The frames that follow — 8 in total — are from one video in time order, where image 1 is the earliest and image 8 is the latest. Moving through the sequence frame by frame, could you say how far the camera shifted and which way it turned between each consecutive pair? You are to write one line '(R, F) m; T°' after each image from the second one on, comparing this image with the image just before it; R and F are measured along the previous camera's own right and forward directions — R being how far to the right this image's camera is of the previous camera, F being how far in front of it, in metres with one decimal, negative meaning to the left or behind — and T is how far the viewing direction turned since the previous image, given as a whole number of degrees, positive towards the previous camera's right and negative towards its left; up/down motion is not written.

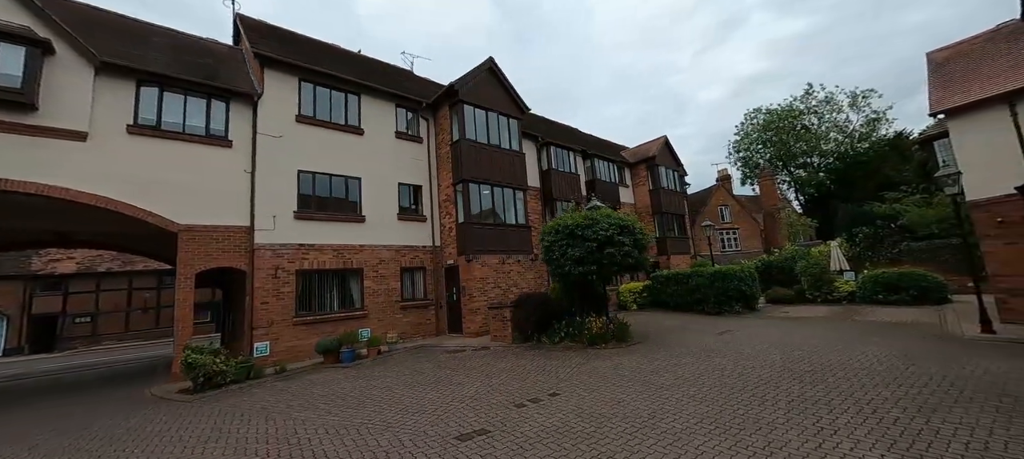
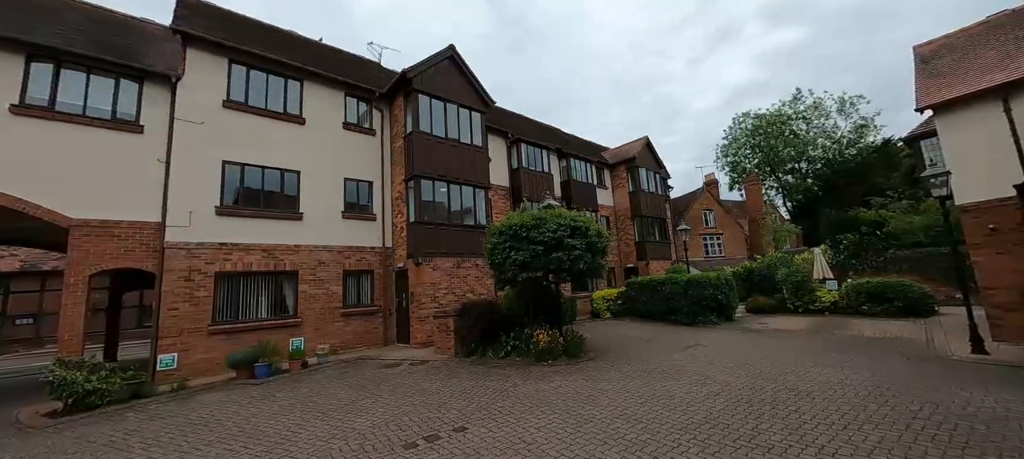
(+1.3, +1.2) m; +1°
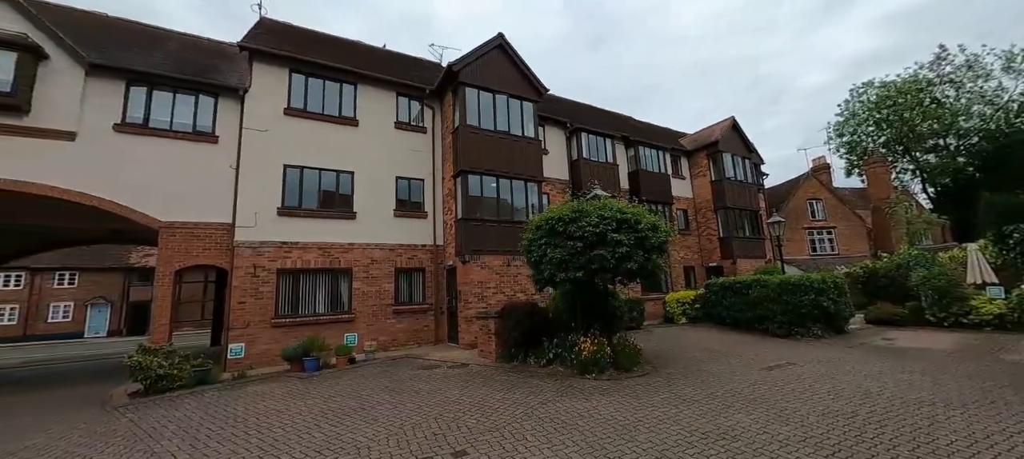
(+1.0, +1.0) m; -12°
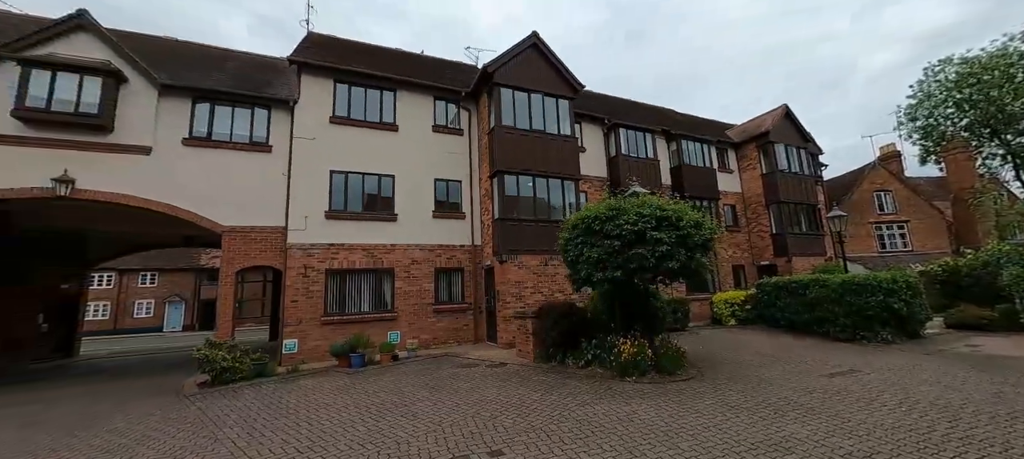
(+0.2, 0.0) m; -6°
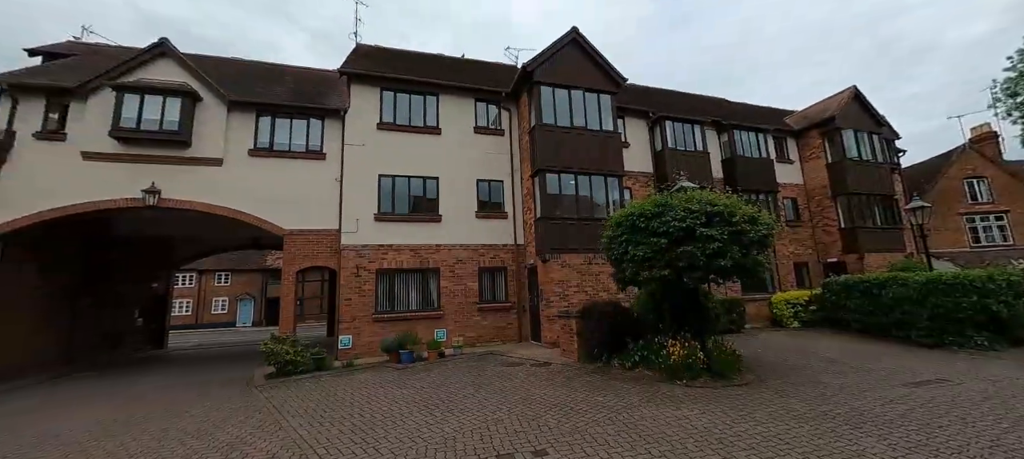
(+0.2, 0.0) m; -7°
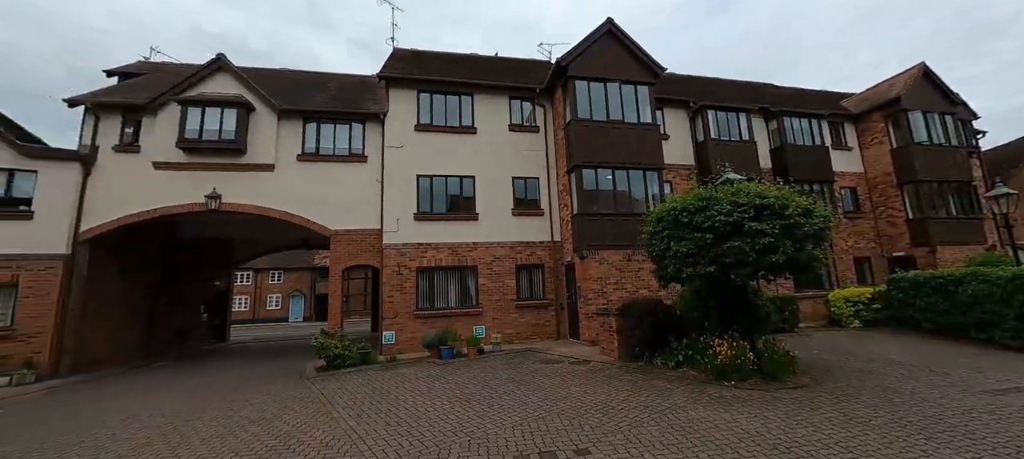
(+0.1, 0.0) m; -6°
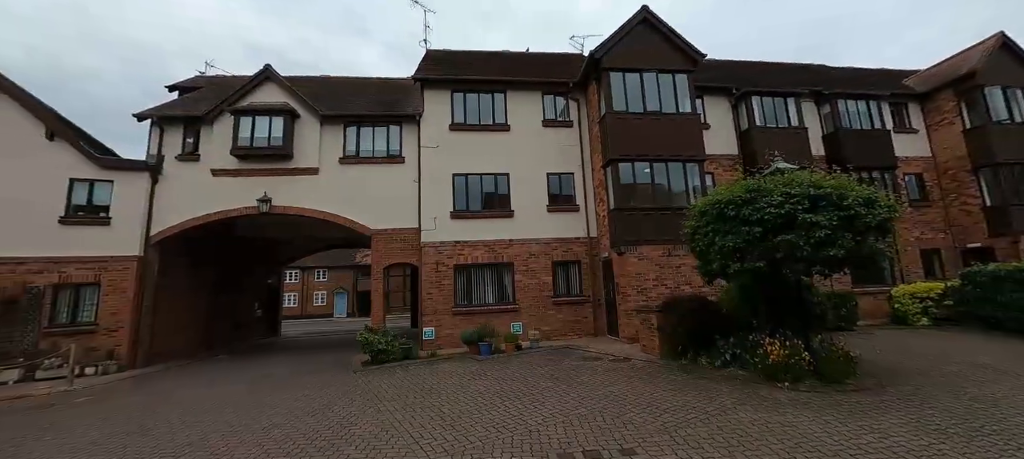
(+0.1, 0.0) m; -5°
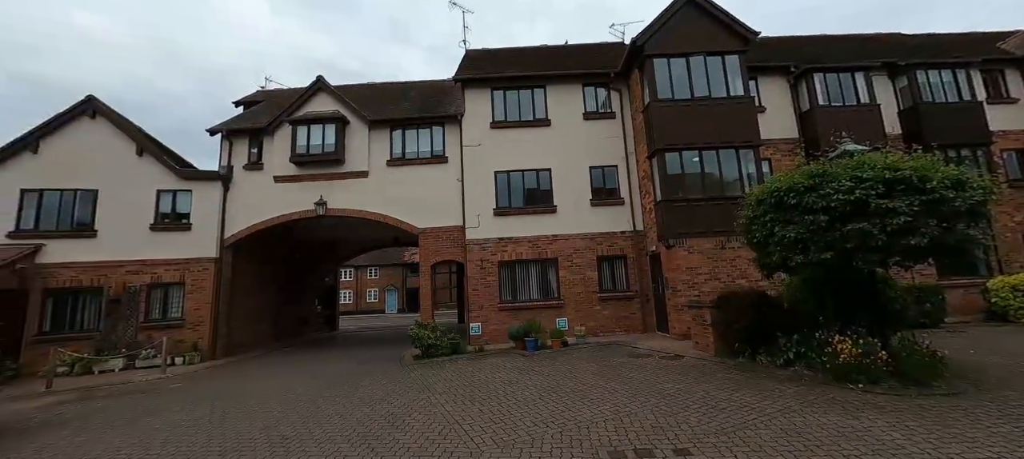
(+0.2, 0.0) m; -7°
